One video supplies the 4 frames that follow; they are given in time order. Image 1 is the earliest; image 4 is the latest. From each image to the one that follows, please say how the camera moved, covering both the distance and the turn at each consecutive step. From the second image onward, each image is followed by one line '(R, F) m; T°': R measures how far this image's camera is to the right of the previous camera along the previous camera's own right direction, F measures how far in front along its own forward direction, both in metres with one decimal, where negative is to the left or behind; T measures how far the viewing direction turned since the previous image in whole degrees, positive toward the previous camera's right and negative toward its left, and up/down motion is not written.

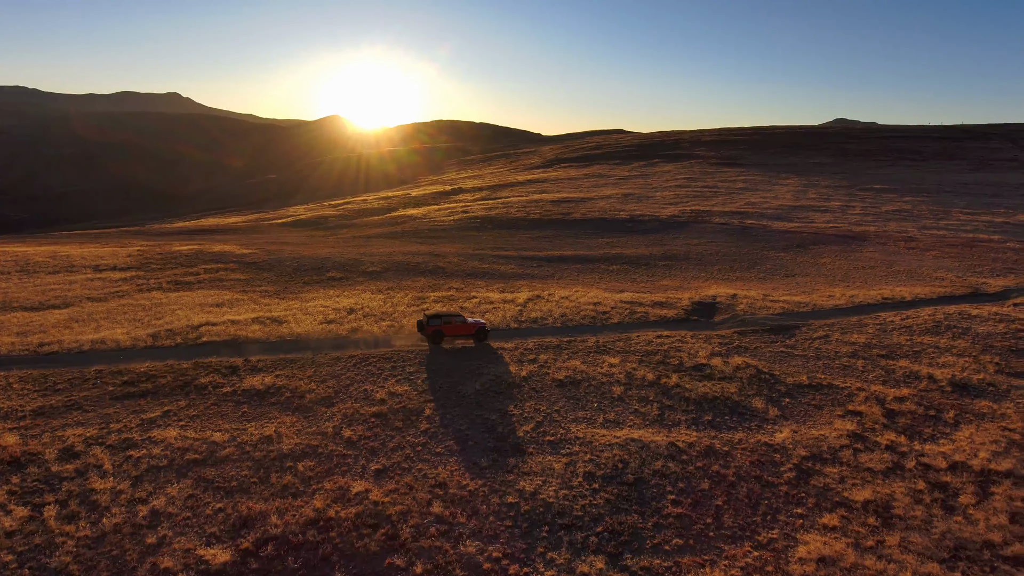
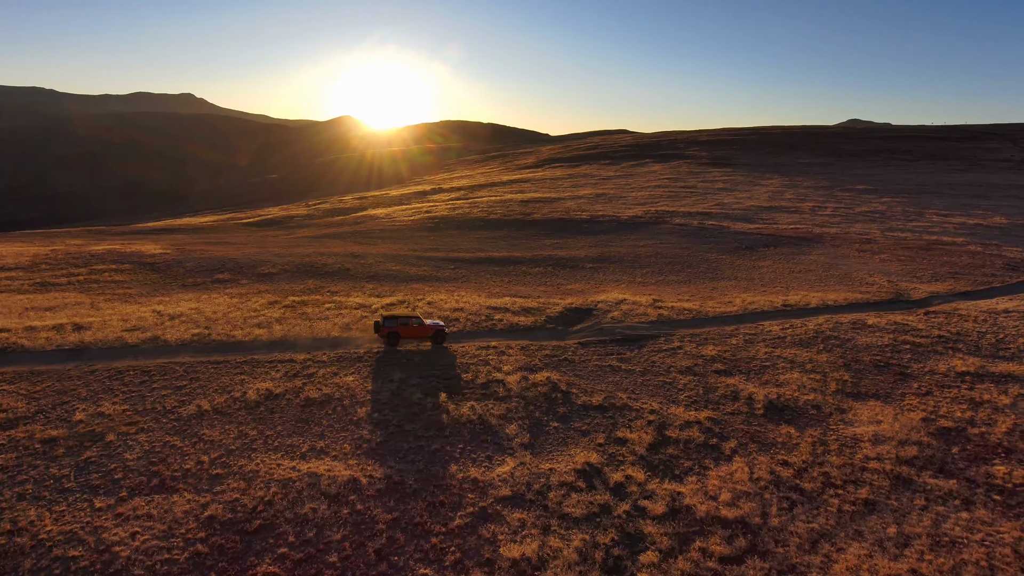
(+6.2, +1.9) m; -1°
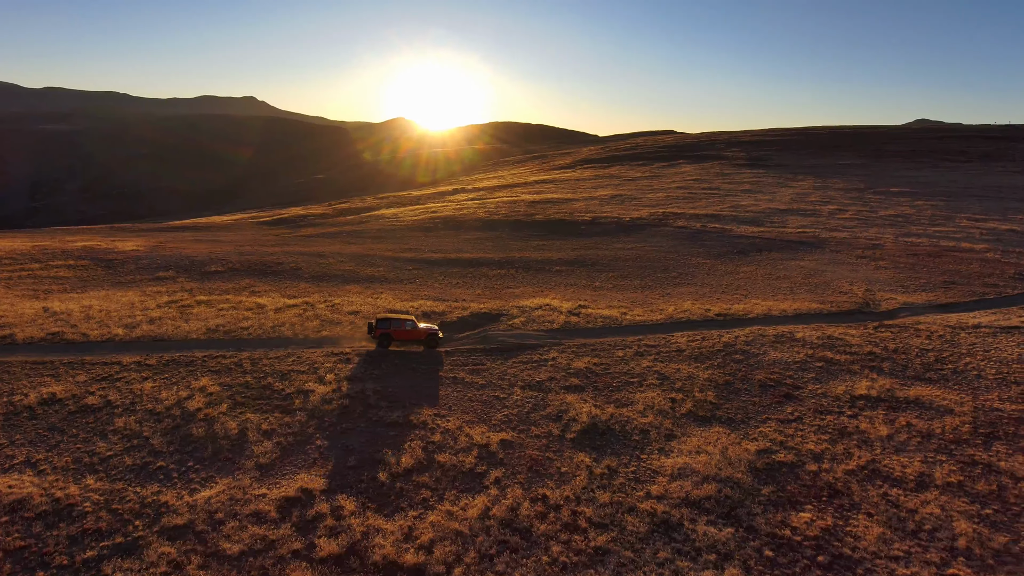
(+5.7, +1.6) m; -5°
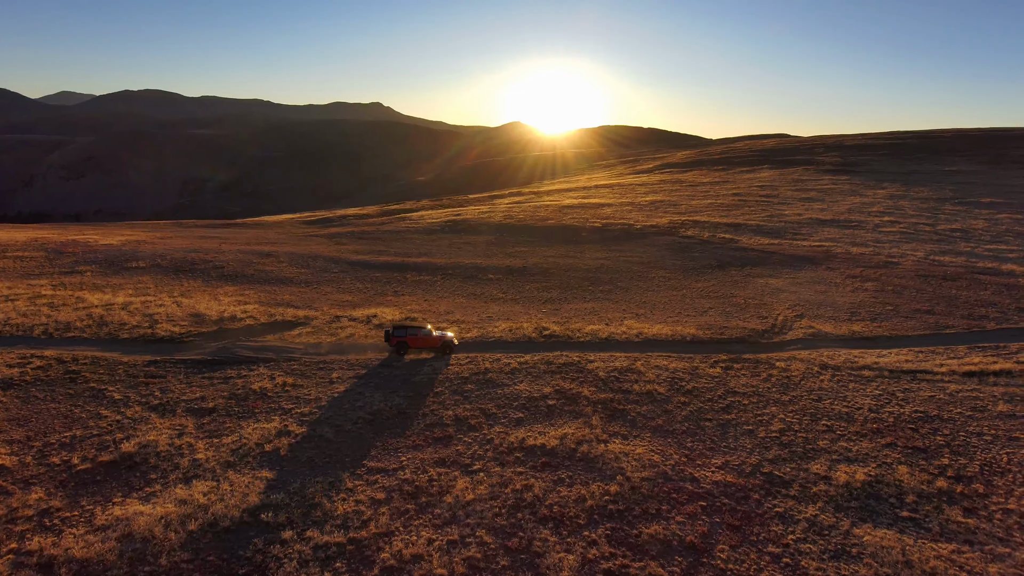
(+11.2, +3.2) m; -10°
